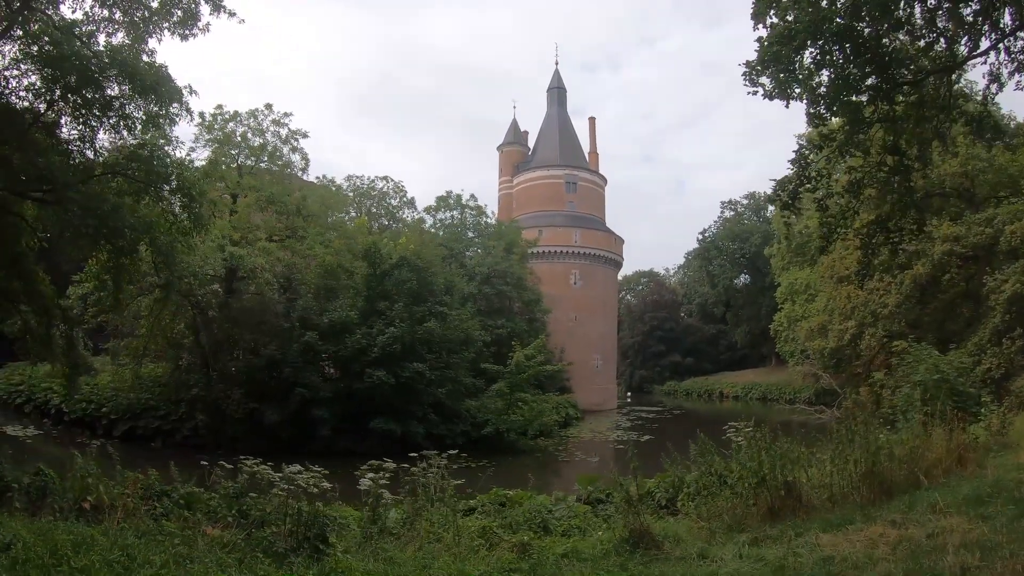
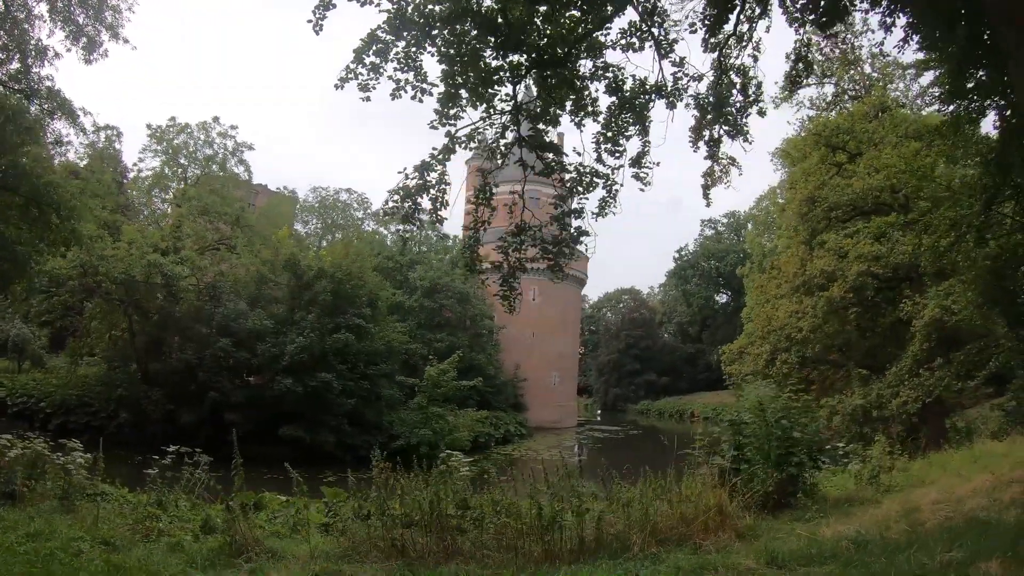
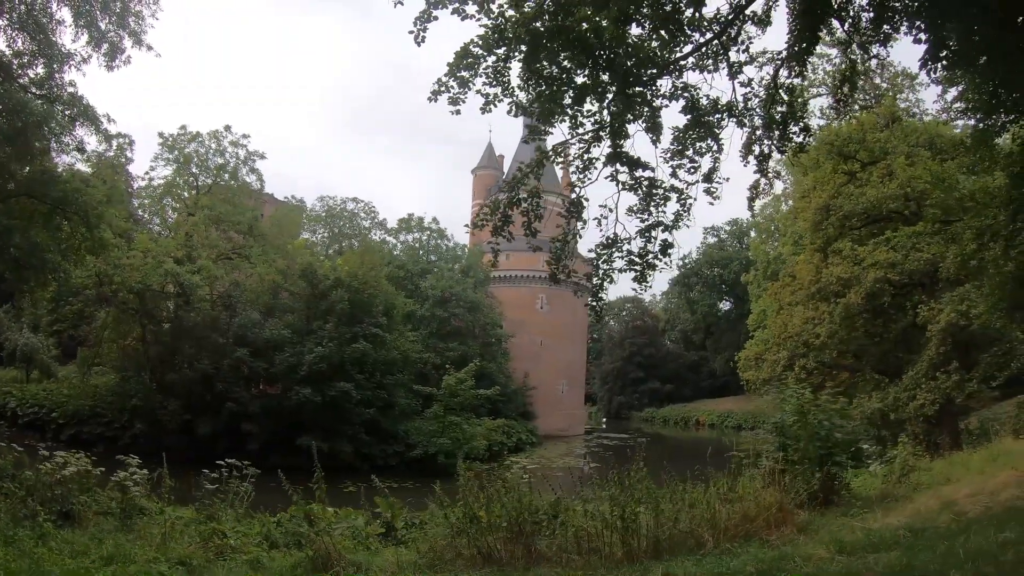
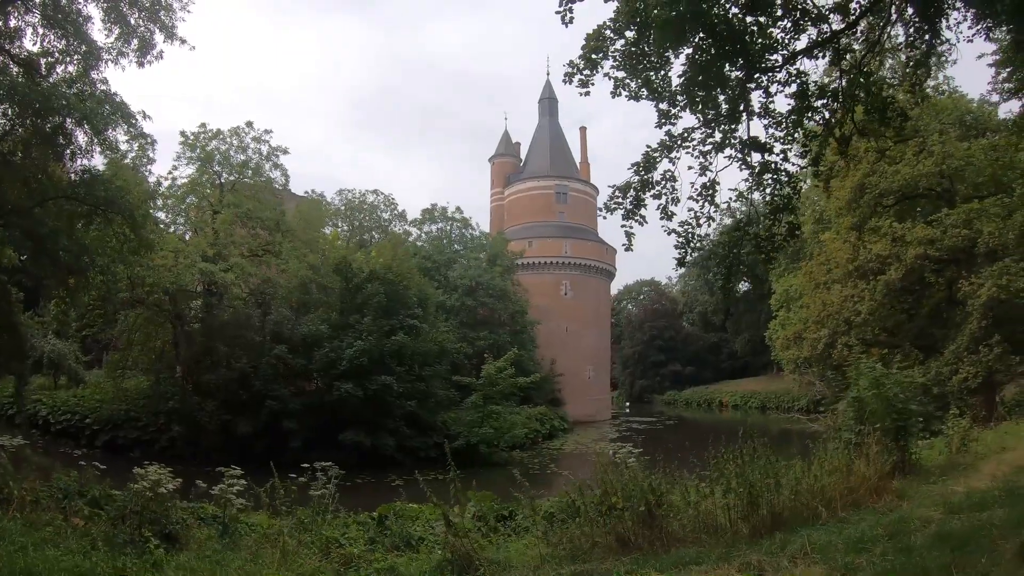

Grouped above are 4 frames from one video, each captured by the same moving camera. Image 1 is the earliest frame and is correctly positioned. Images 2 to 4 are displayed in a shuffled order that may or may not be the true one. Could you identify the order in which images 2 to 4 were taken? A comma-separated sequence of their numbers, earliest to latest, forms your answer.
4, 3, 2
